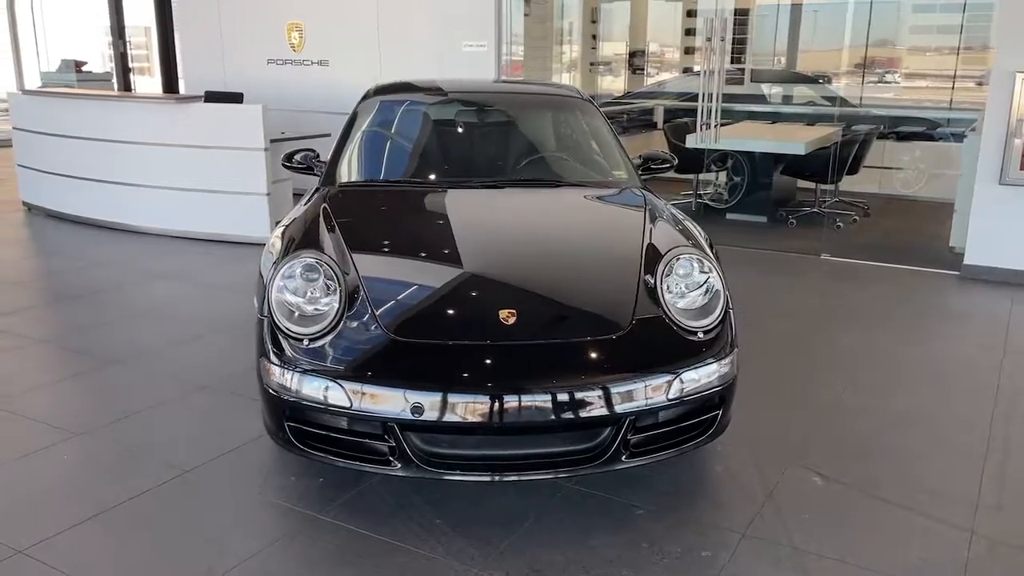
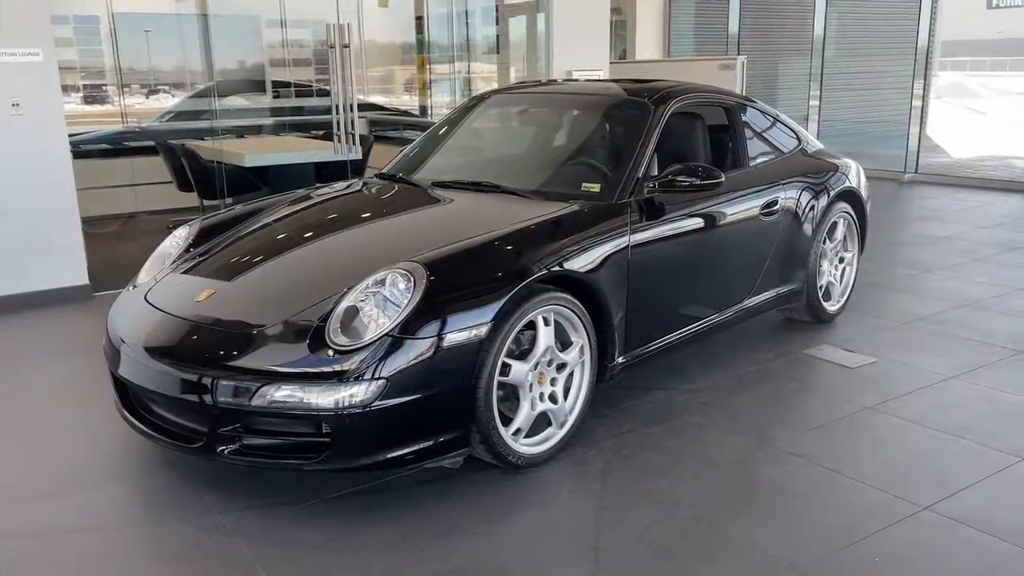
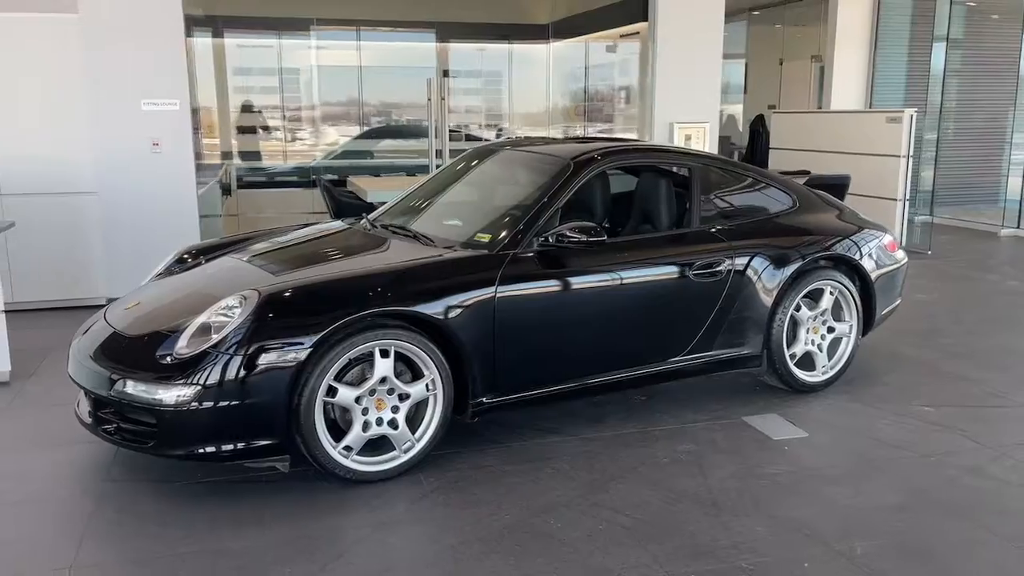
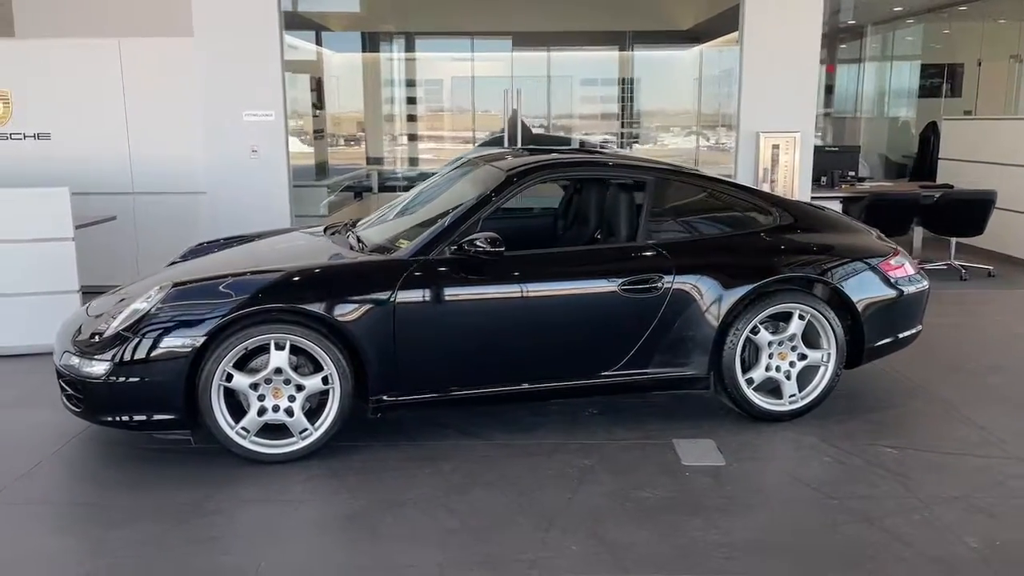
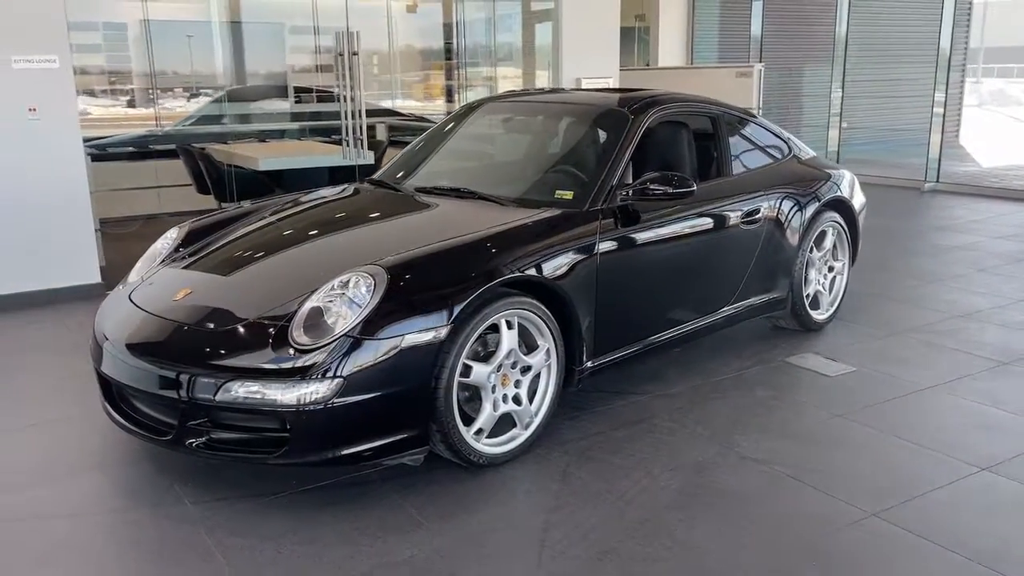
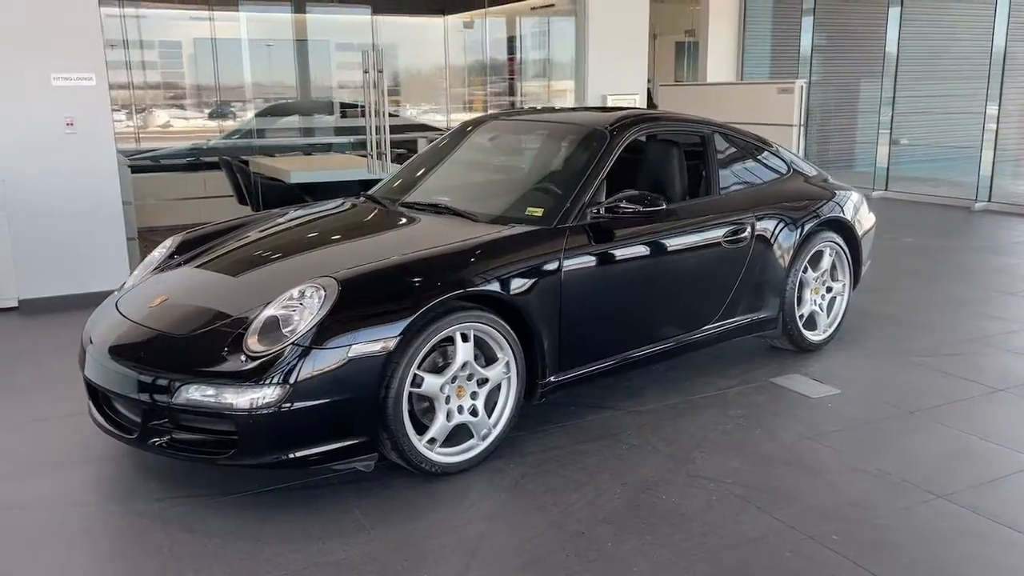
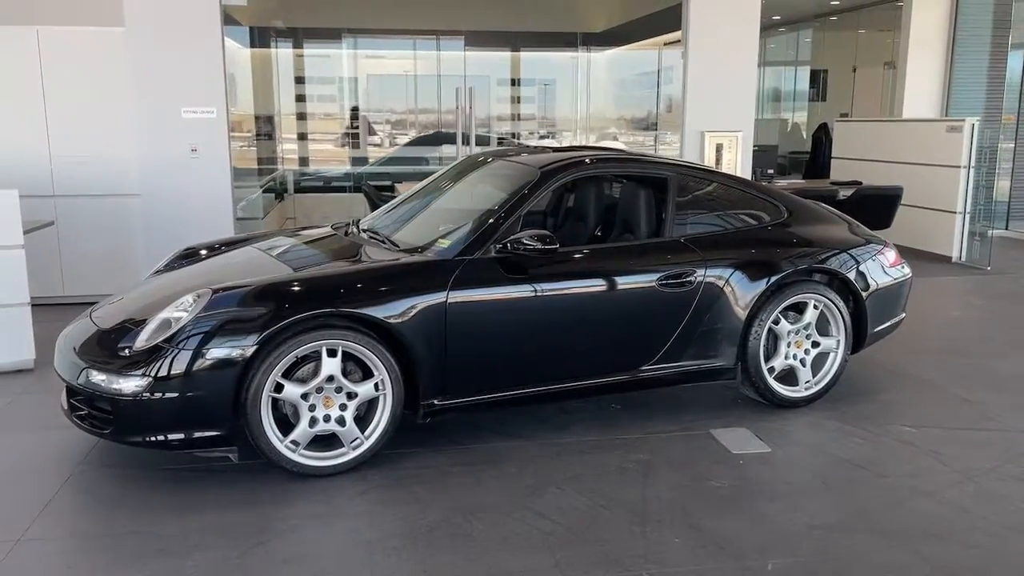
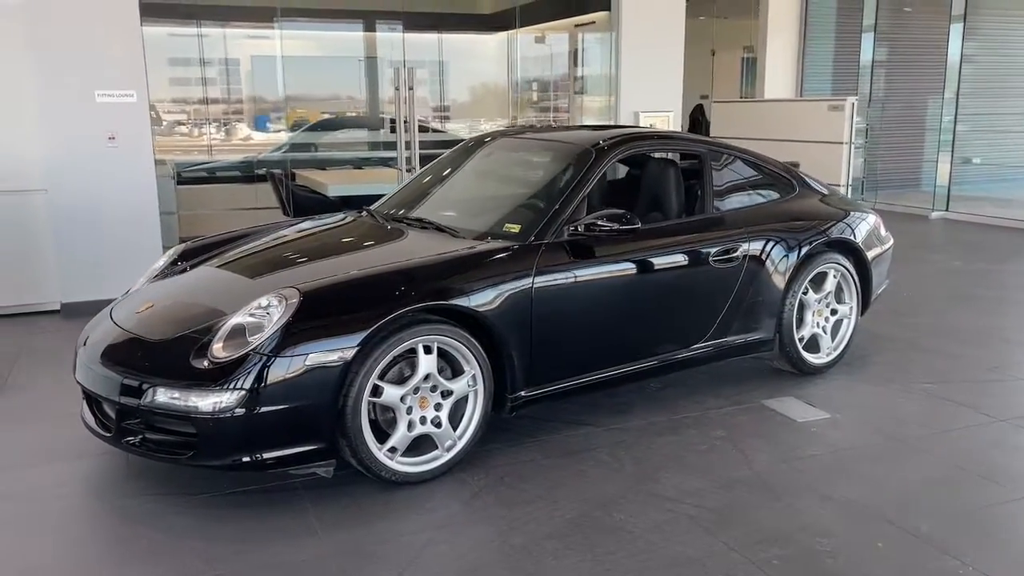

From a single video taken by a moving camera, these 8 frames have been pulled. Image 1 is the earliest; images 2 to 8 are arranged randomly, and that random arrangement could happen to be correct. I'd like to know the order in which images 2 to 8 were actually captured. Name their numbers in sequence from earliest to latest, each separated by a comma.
2, 5, 6, 8, 3, 7, 4
